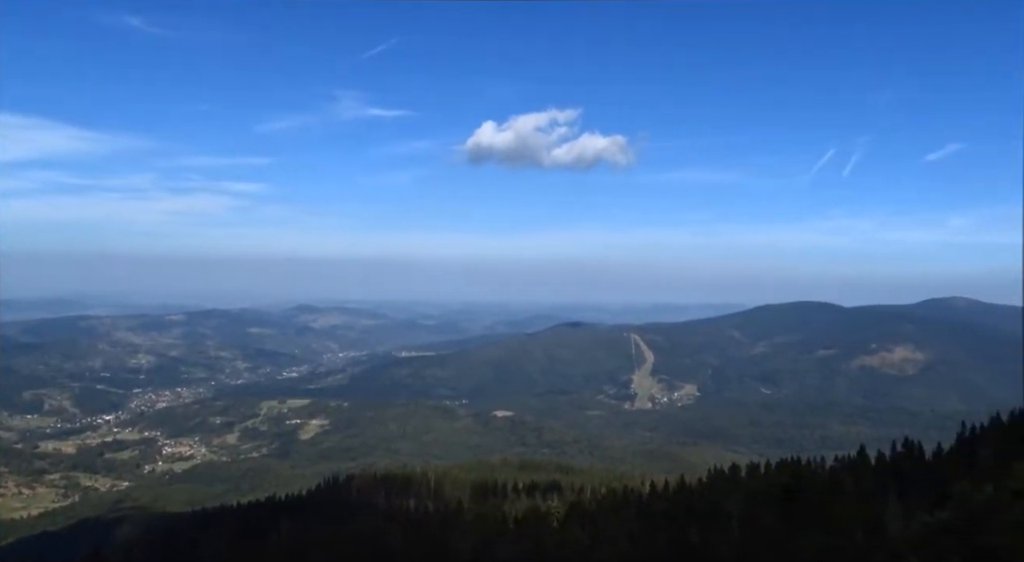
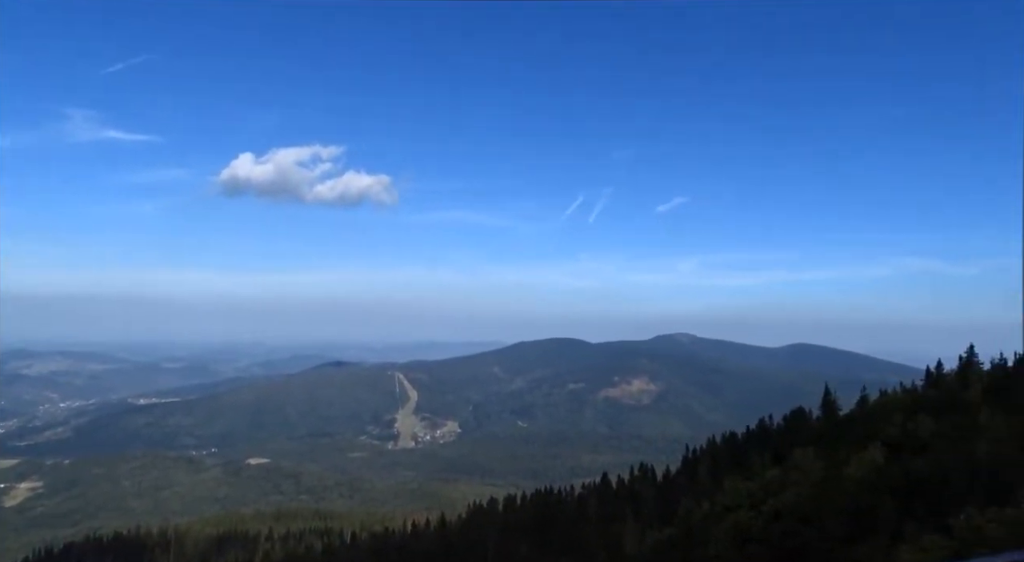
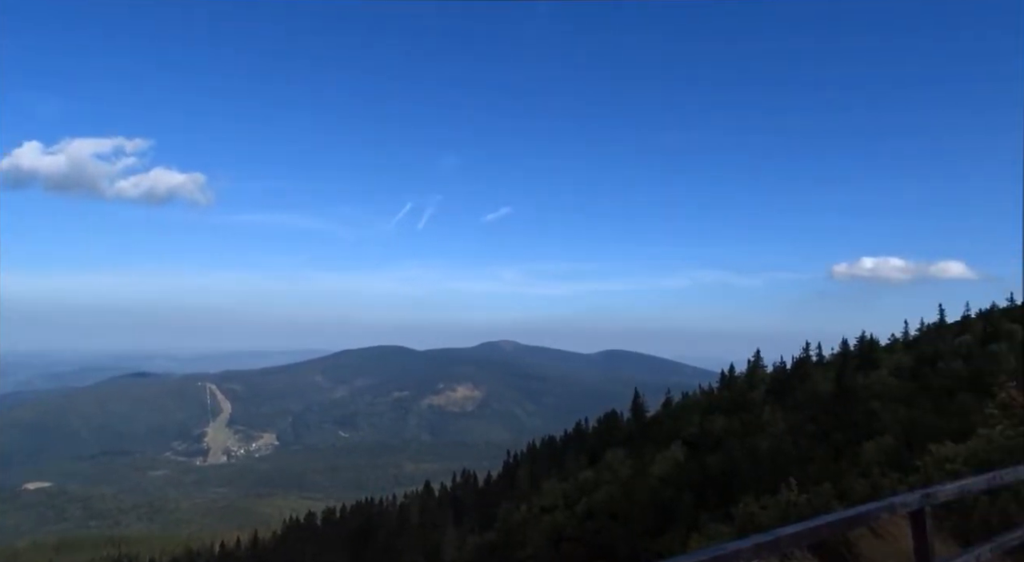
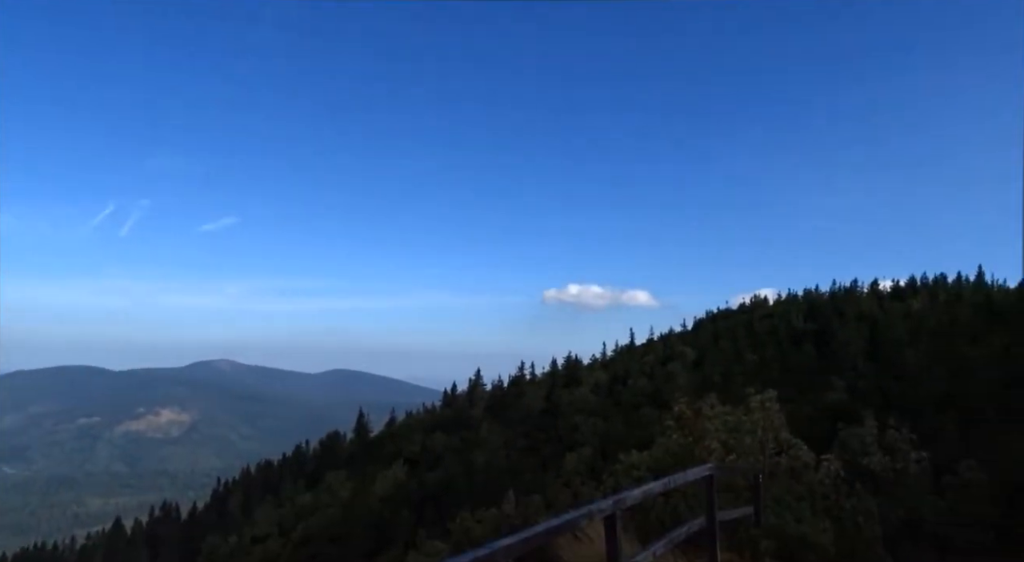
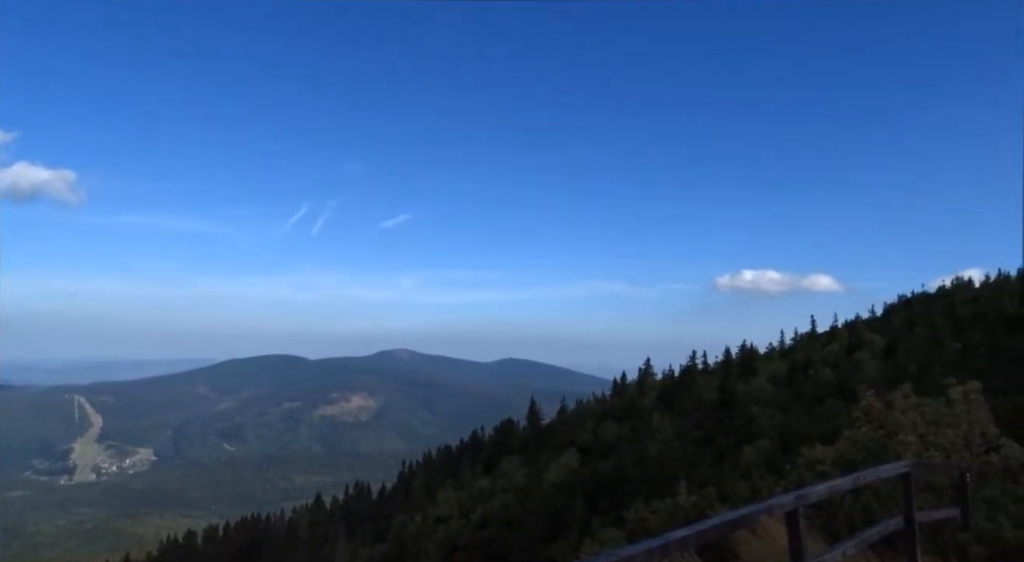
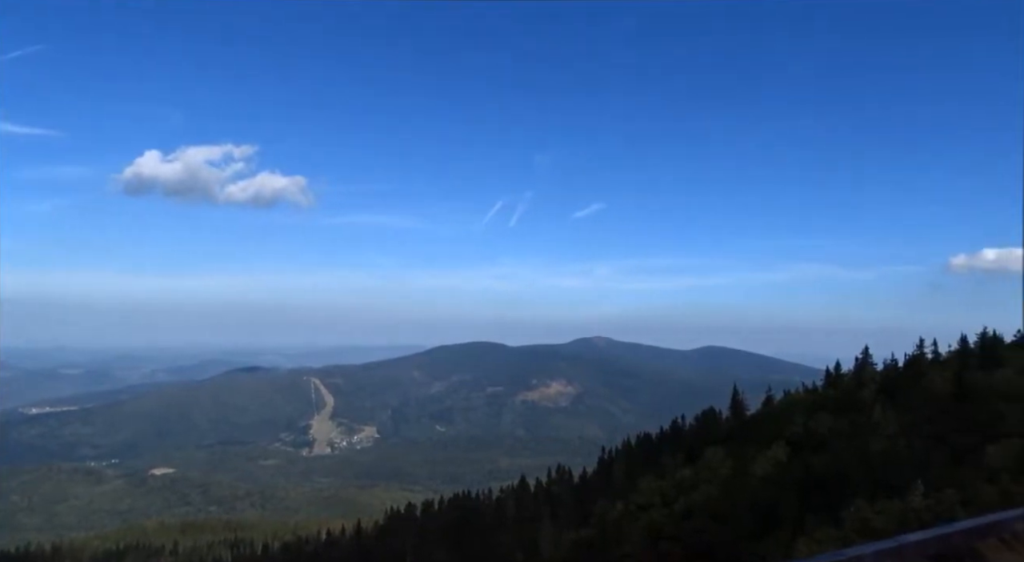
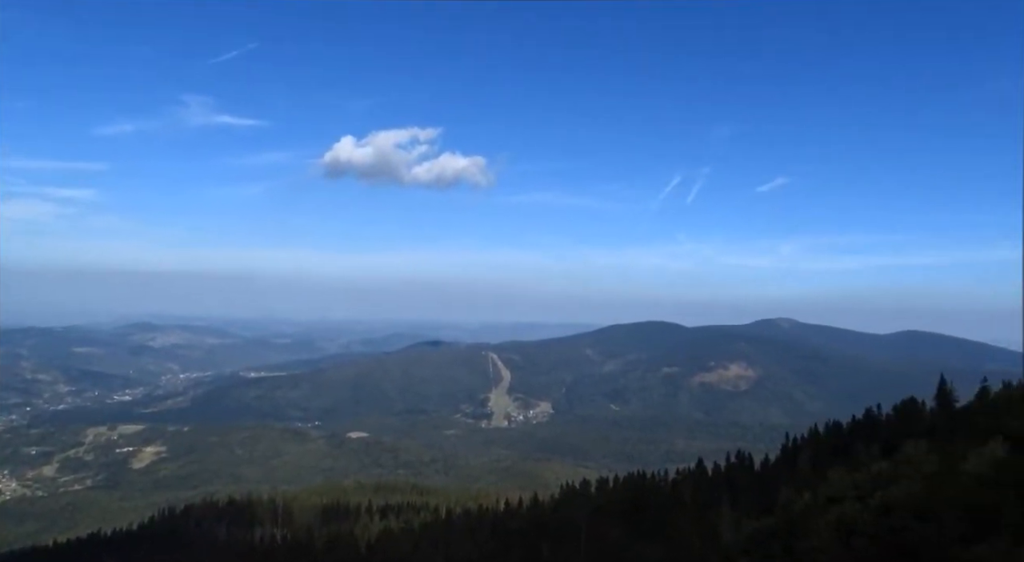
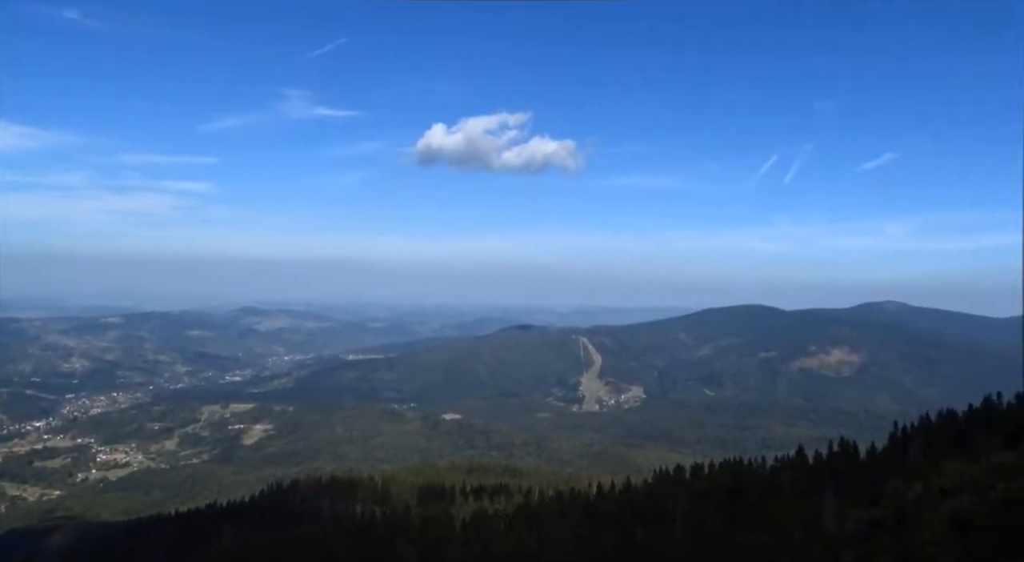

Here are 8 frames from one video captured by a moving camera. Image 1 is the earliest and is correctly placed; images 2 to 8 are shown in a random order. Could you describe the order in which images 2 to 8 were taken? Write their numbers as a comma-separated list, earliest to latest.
8, 7, 2, 6, 3, 5, 4
